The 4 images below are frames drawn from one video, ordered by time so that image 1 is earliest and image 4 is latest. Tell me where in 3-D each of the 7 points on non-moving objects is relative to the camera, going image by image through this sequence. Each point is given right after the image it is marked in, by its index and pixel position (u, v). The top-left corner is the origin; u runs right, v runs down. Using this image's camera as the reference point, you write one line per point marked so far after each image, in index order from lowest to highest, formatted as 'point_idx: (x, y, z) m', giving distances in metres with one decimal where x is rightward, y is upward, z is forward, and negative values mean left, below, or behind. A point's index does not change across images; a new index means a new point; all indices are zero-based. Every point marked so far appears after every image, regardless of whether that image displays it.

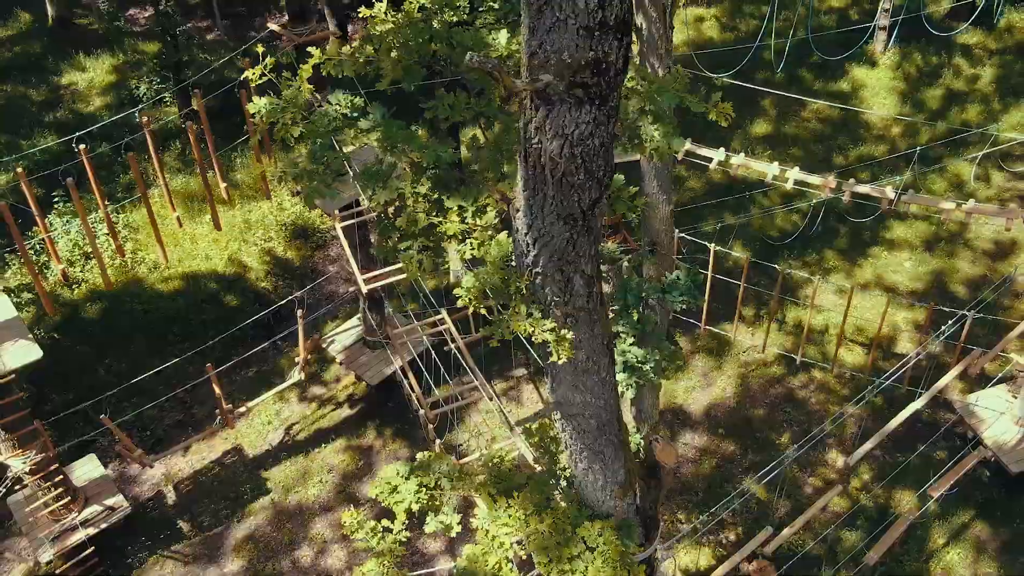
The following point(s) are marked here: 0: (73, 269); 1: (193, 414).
0: (-5.7, +0.3, +12.2) m
1: (-3.9, -1.5, +11.4) m
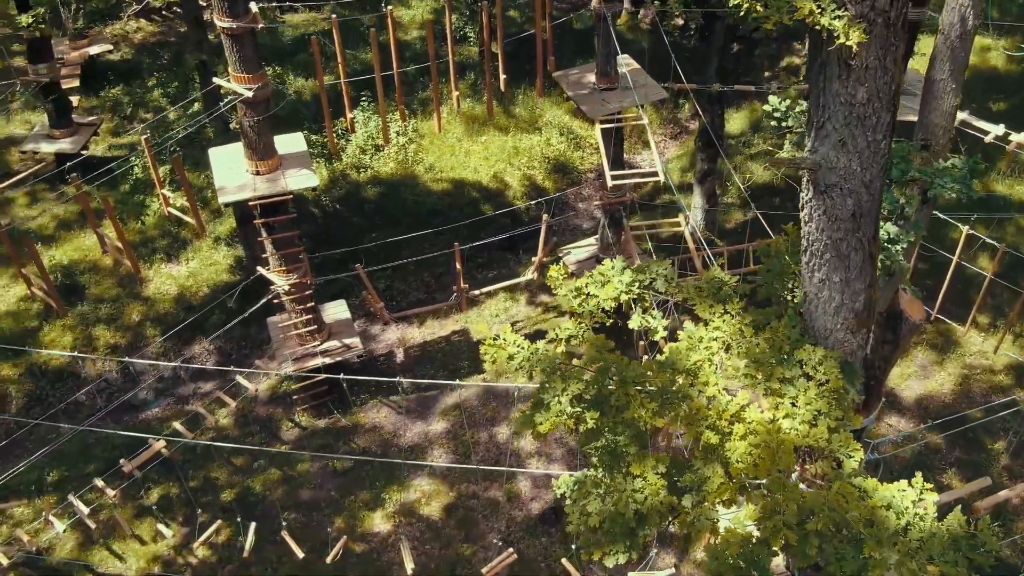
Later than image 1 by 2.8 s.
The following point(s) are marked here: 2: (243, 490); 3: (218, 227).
0: (-2.2, +2.0, +13.8) m
1: (-1.1, -0.1, +12.6) m
2: (-2.8, -2.1, +9.7) m
3: (-4.0, +0.8, +12.5) m
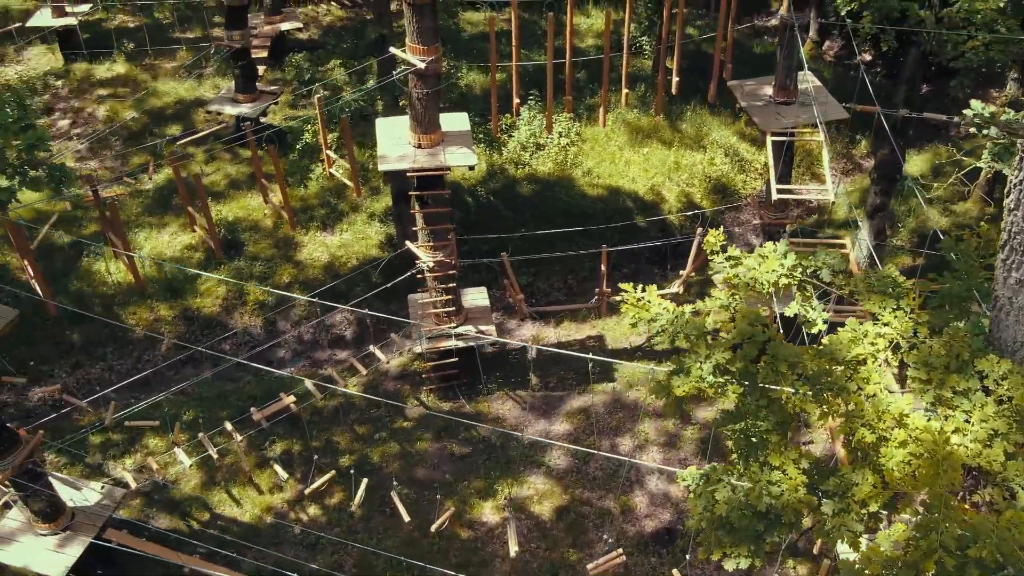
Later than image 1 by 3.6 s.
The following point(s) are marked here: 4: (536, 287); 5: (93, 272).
0: (+0.2, +2.0, +13.8) m
1: (+0.8, -0.1, +12.4) m
2: (-1.6, -1.8, +9.8) m
3: (-1.9, +1.2, +12.7) m
4: (+0.3, 0.0, +12.5) m
5: (-5.2, +0.2, +11.5) m
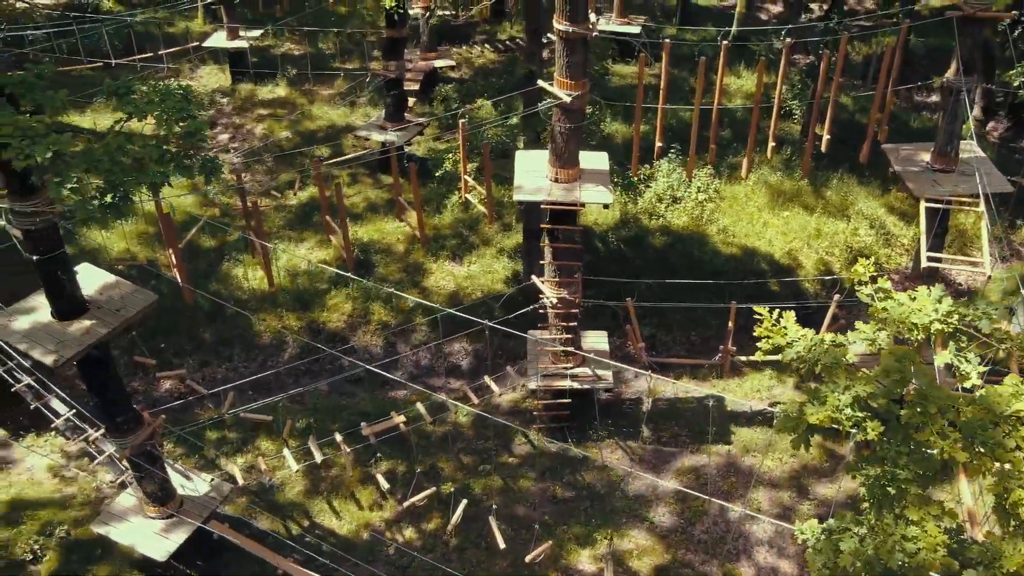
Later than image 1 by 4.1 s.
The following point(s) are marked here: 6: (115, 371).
0: (+2.2, +1.2, +13.6) m
1: (+2.4, -0.9, +12.0) m
2: (-0.5, -2.1, +9.7) m
3: (-0.1, +0.7, +12.8) m
4: (+1.9, -0.7, +12.2) m
5: (-3.6, +0.2, +12.0) m
6: (-3.2, -0.7, +7.5) m
